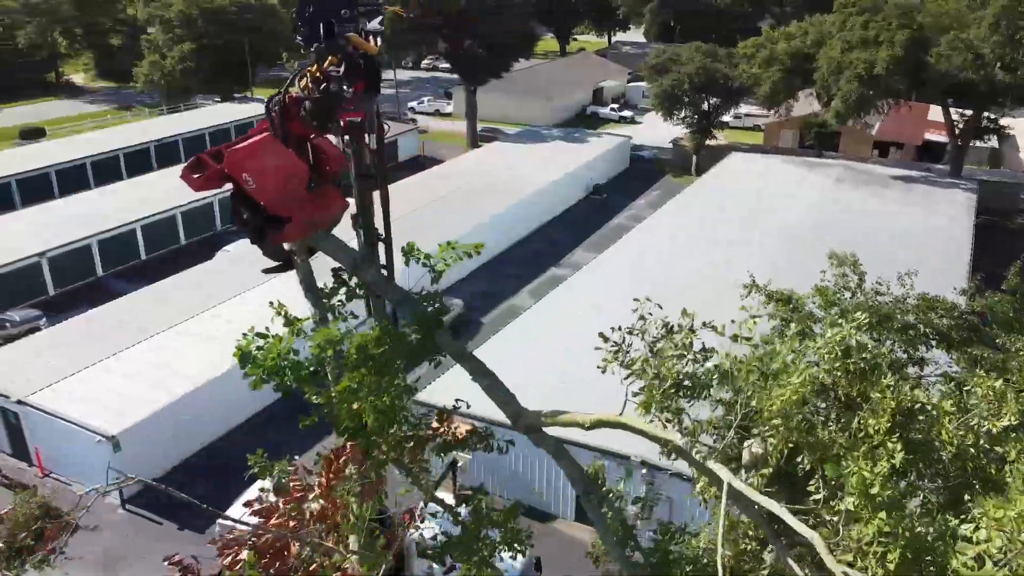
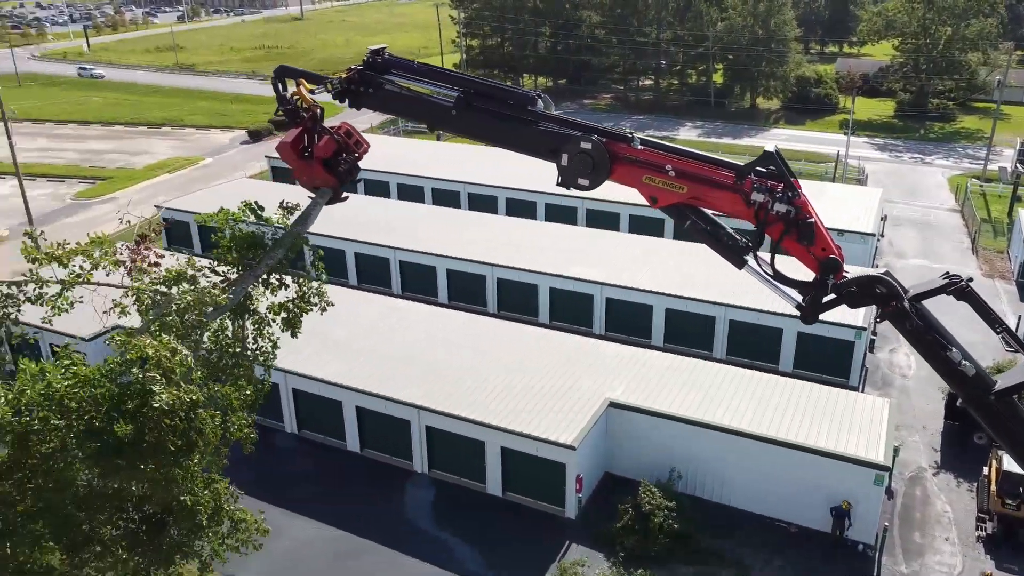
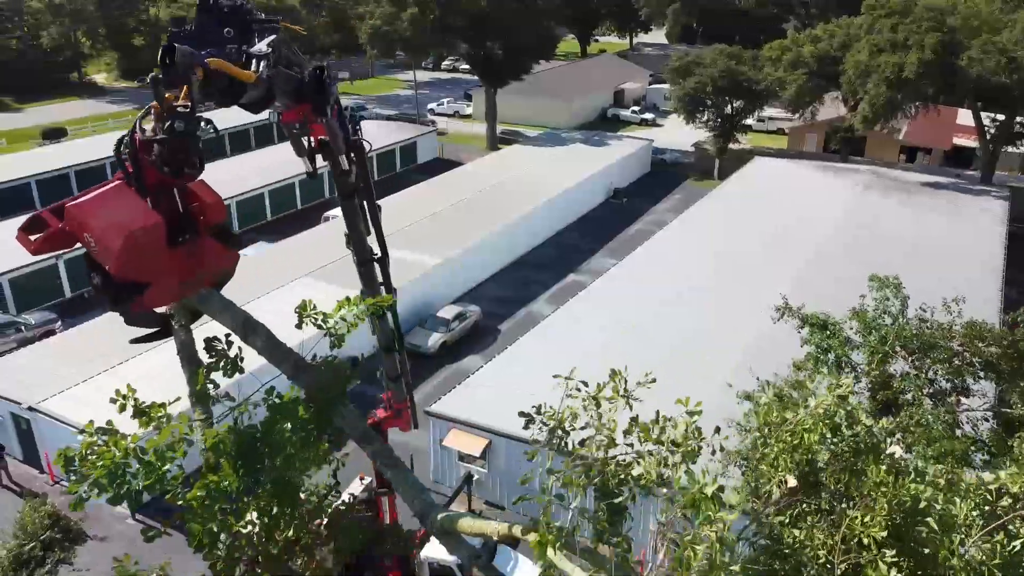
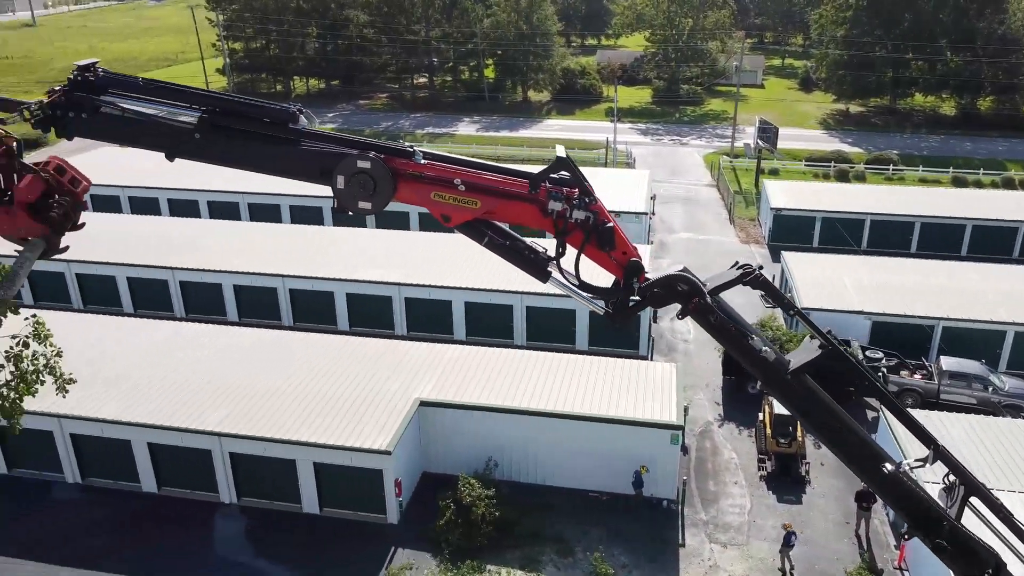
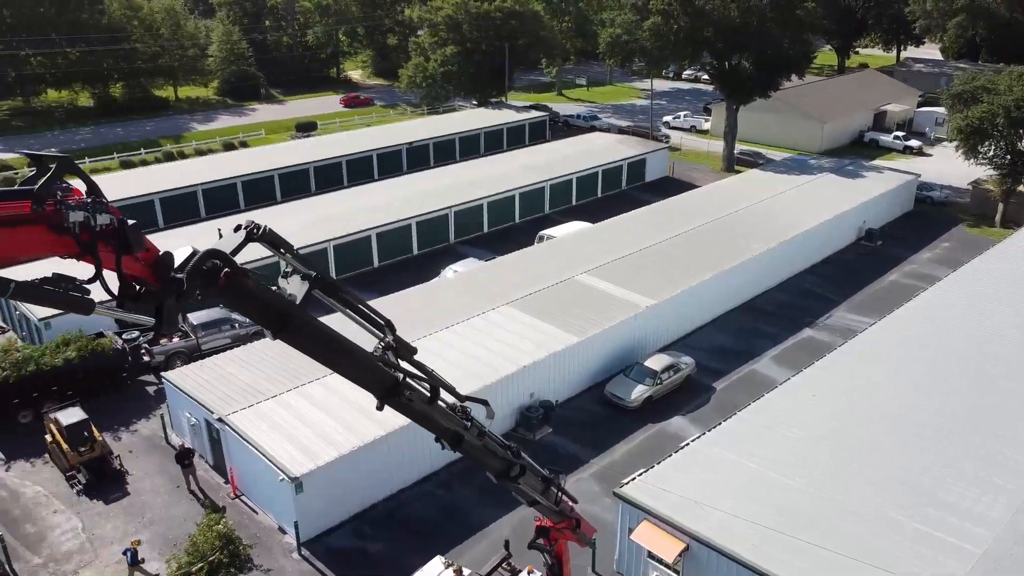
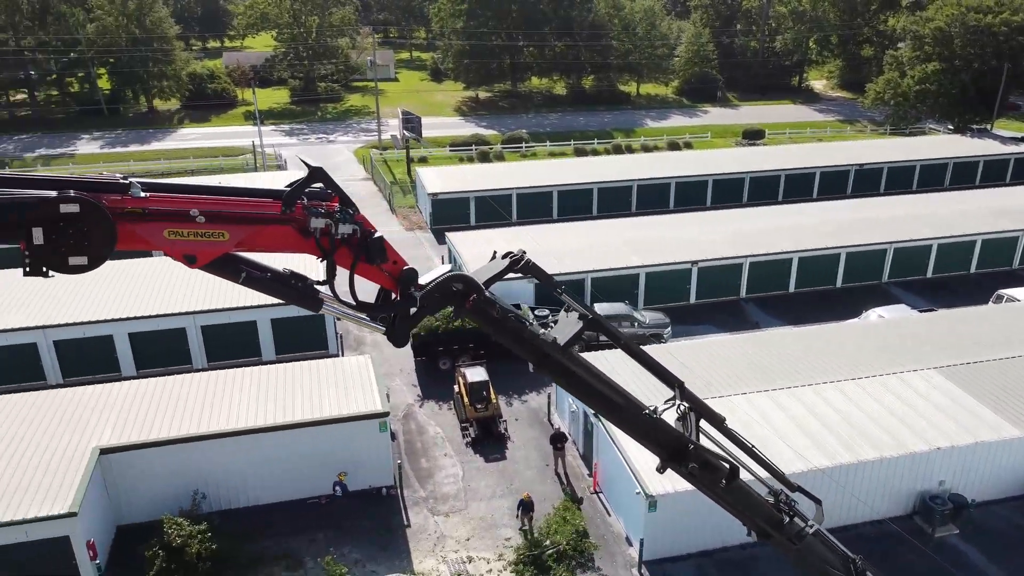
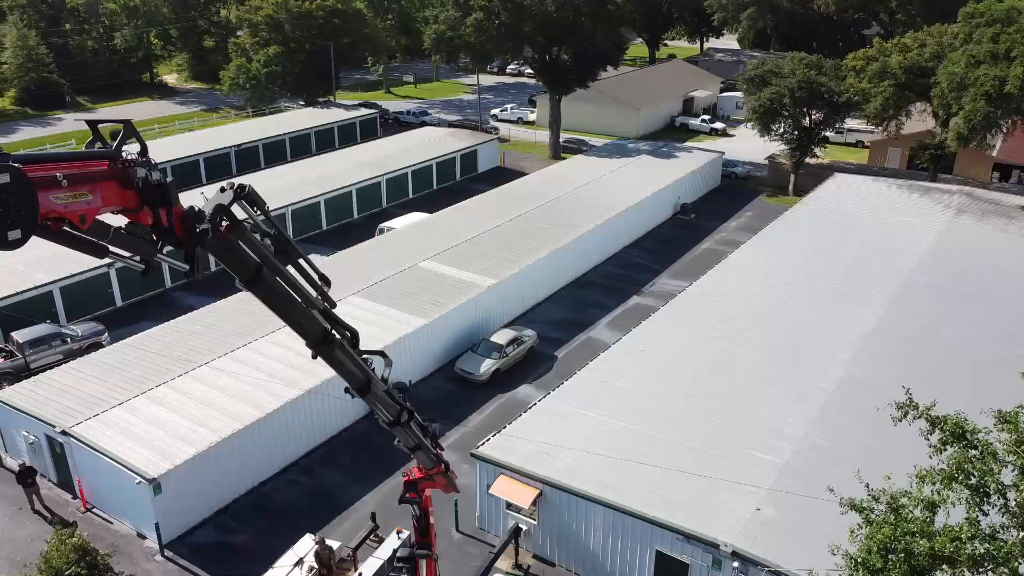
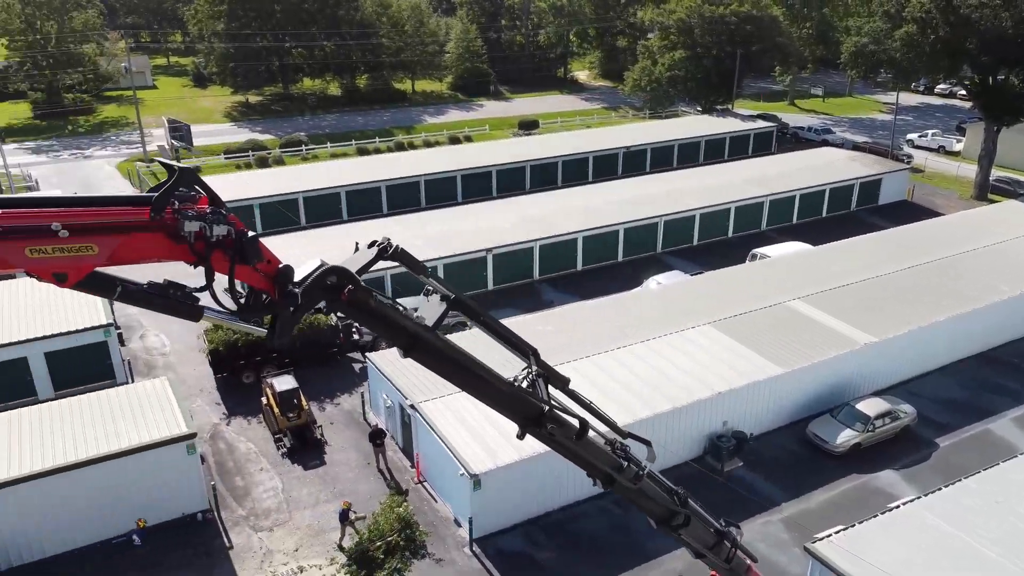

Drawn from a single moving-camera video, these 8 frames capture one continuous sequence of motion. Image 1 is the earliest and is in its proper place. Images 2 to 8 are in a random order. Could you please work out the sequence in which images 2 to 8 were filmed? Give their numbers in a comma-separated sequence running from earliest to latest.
3, 7, 5, 8, 6, 4, 2
